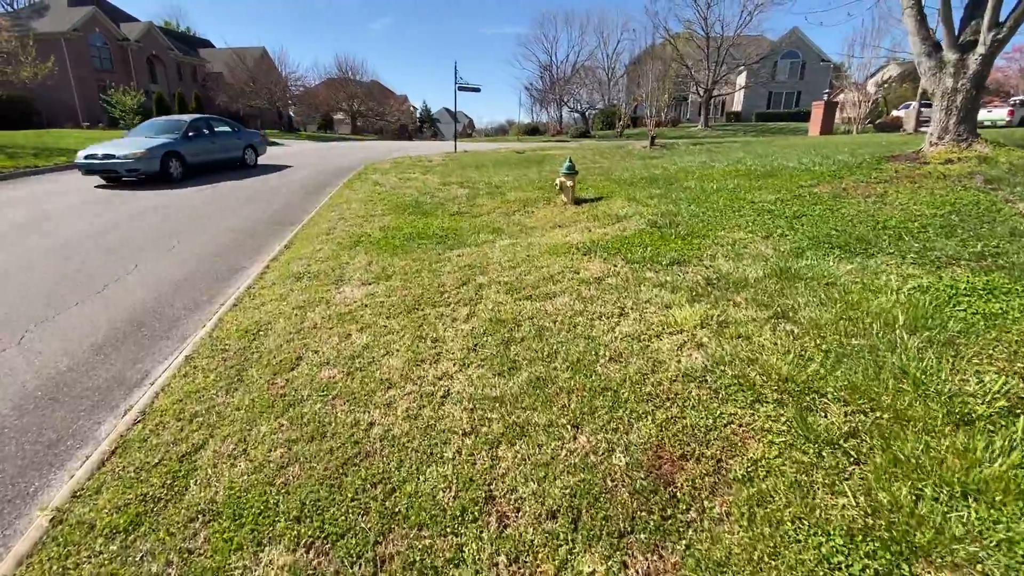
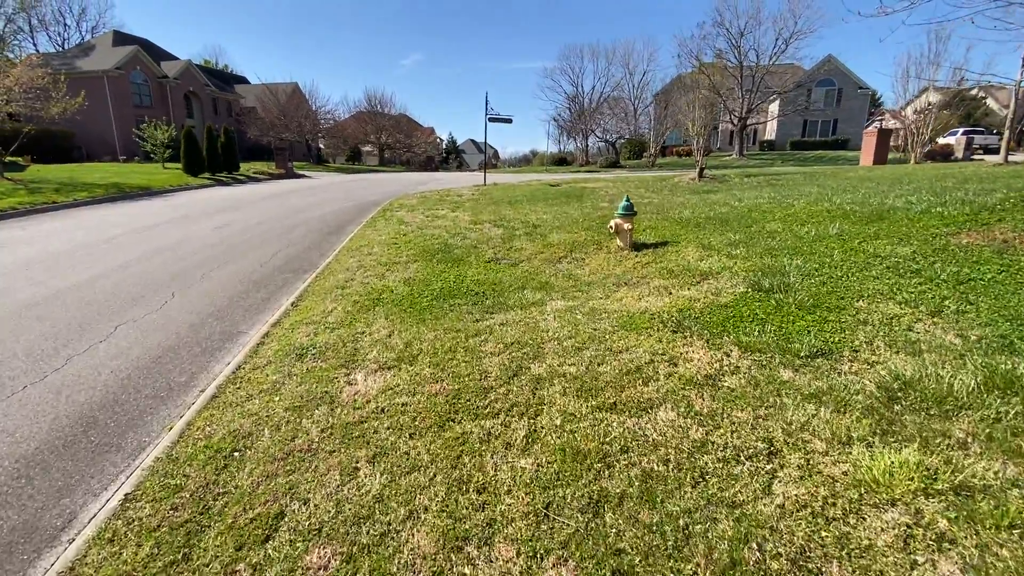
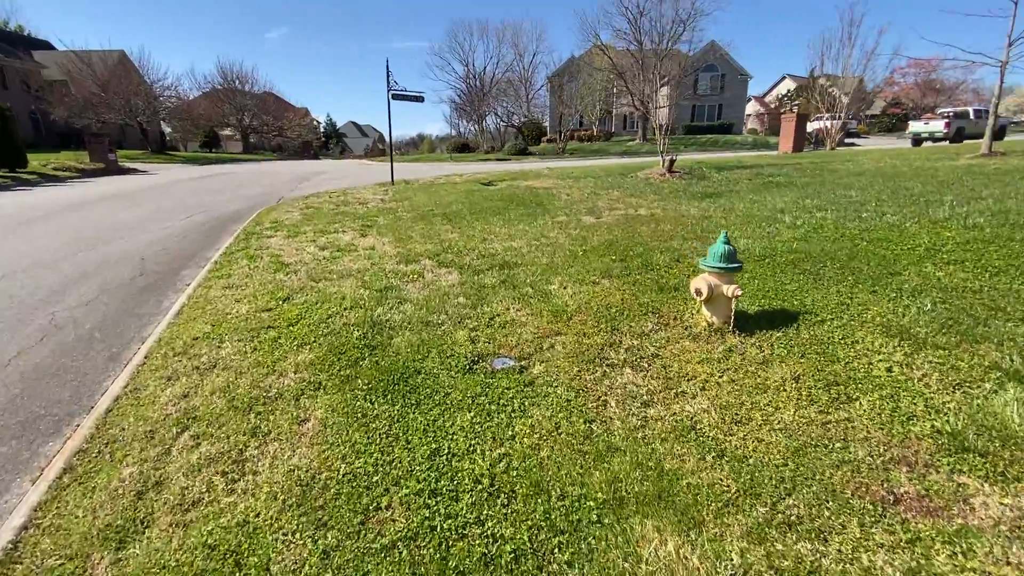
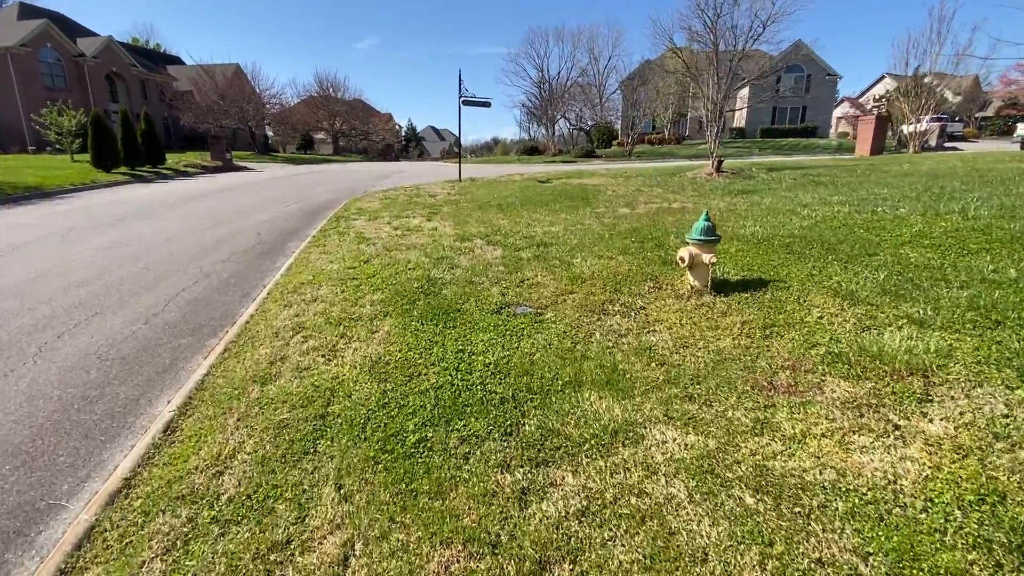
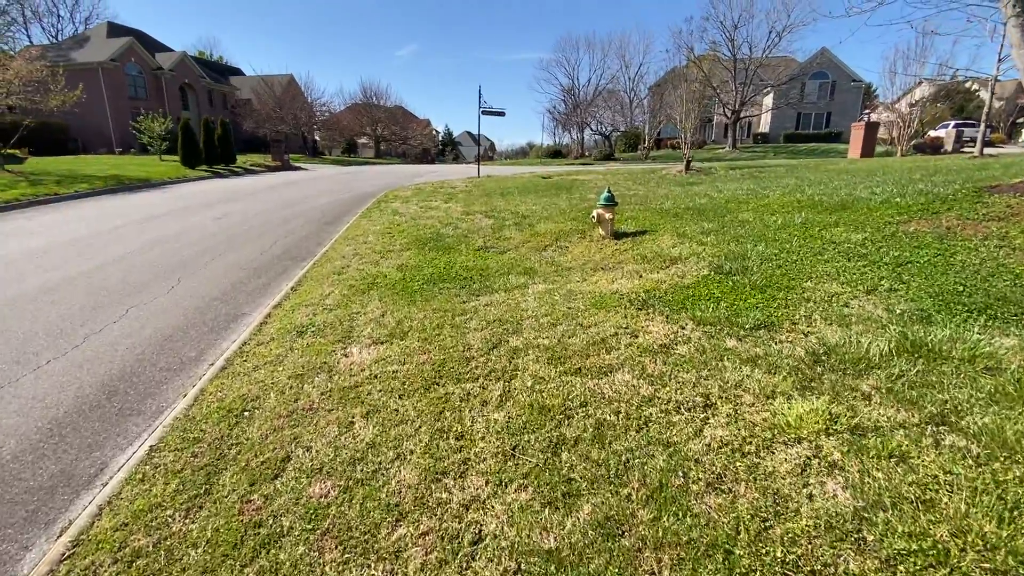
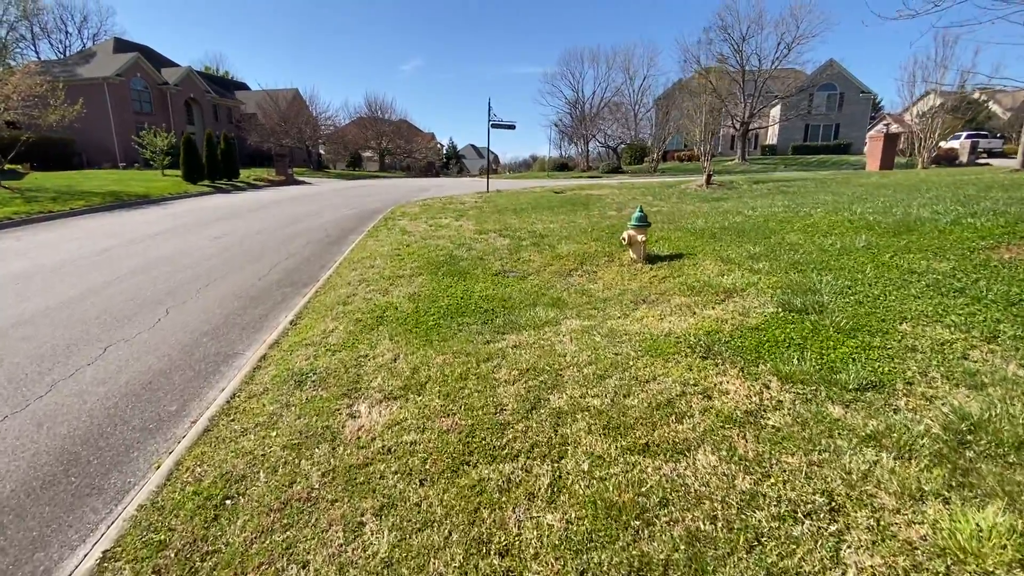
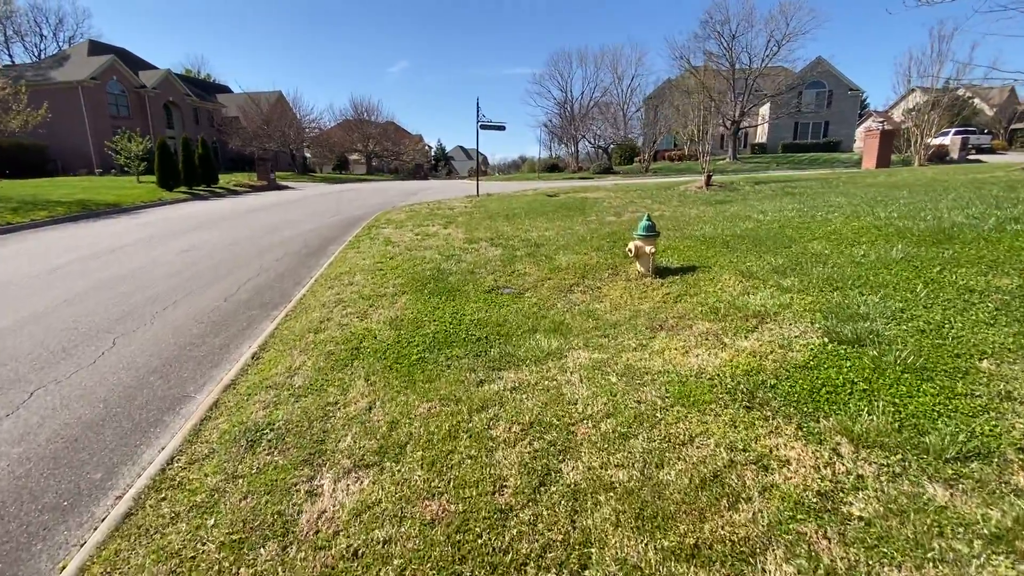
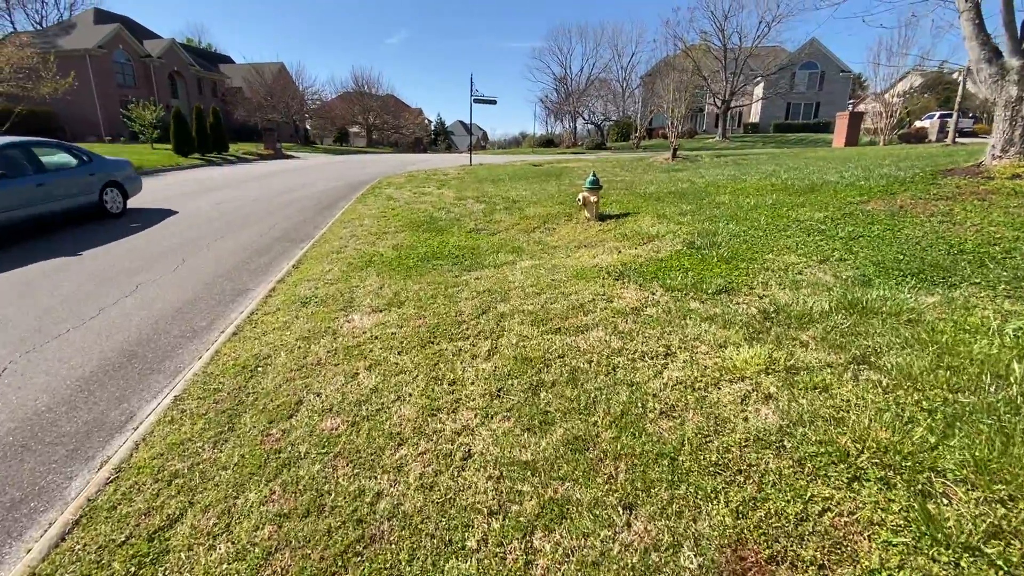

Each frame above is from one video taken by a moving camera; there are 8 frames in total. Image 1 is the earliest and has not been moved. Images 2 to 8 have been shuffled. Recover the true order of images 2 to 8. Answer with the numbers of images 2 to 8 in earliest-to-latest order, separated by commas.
8, 5, 2, 6, 7, 4, 3
